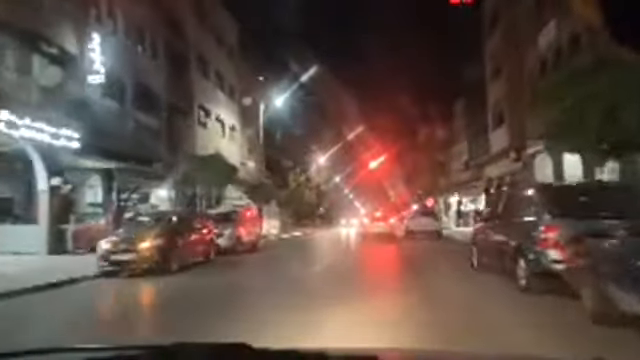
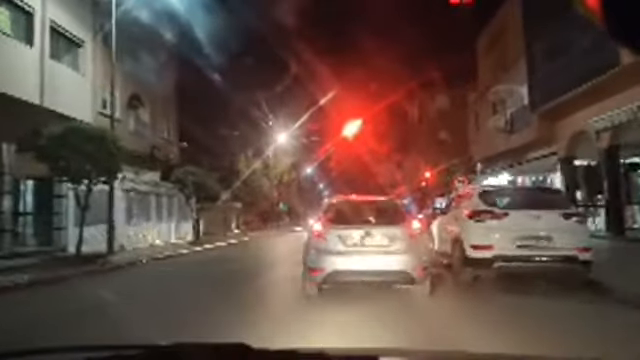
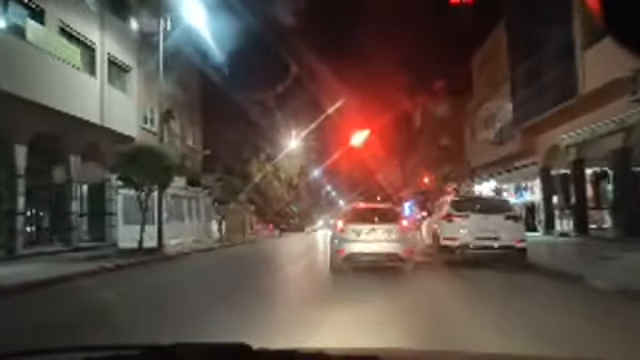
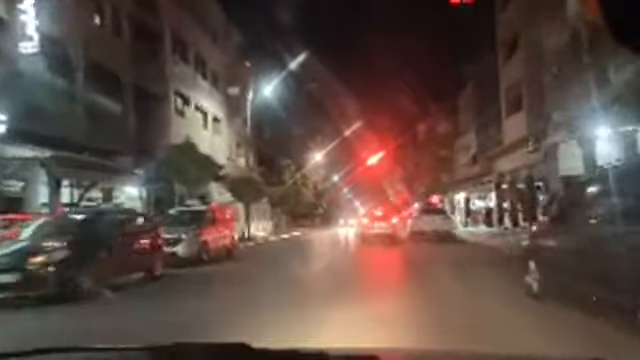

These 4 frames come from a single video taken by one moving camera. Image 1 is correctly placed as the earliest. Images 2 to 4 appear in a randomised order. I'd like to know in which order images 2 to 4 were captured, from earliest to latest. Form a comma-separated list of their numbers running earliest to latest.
4, 3, 2
